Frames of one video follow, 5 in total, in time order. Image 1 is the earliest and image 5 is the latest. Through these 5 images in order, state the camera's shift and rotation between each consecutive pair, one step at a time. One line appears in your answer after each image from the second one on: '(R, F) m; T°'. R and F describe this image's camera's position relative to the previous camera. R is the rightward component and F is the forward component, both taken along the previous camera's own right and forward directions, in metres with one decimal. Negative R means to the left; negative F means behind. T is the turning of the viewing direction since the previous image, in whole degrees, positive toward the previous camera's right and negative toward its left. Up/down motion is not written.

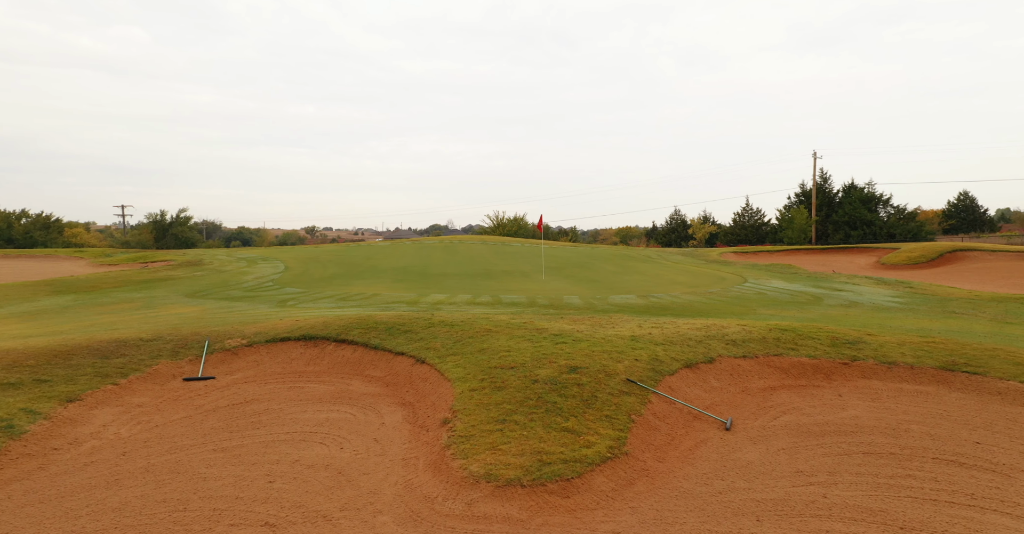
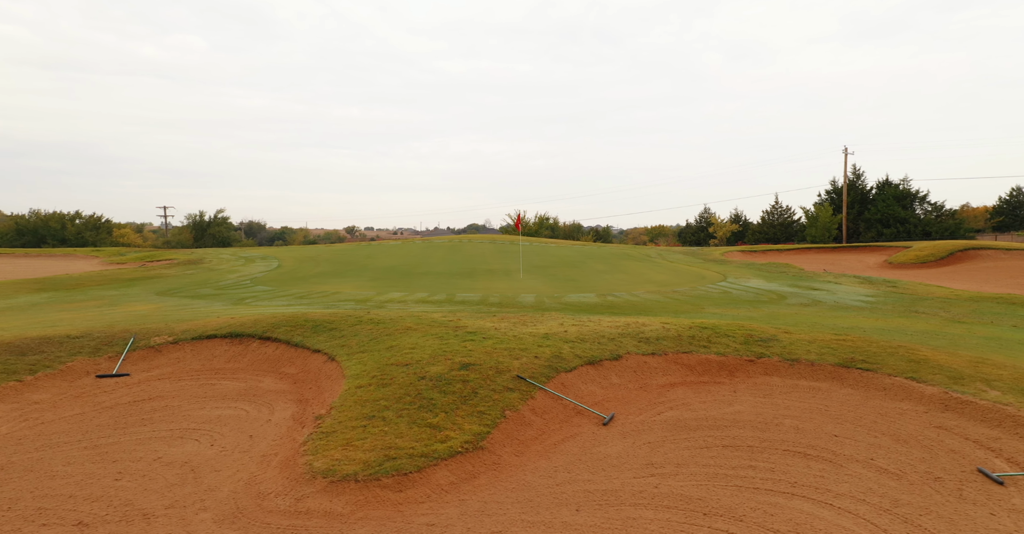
(+1.5, 0.0) m; +2°
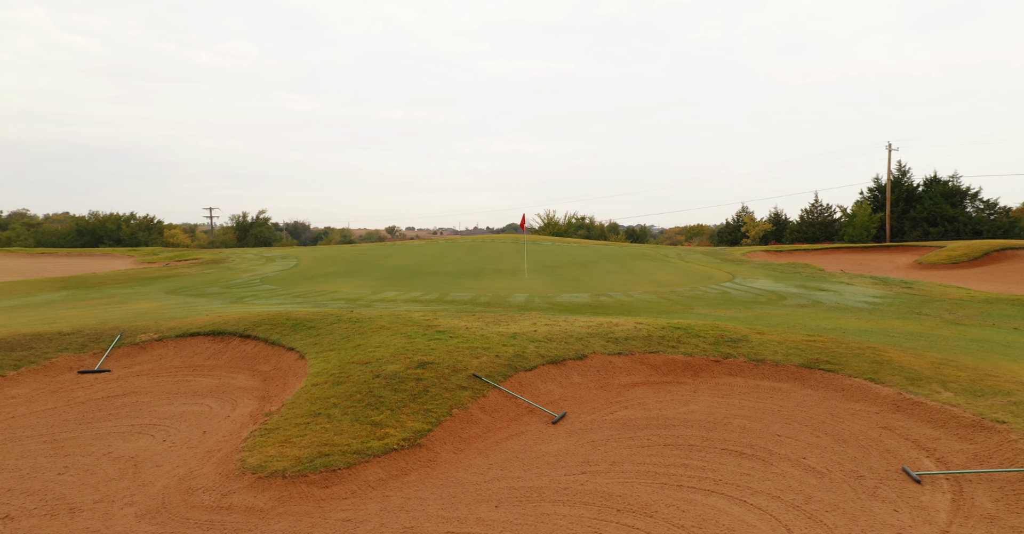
(+0.8, -0.1) m; -1°
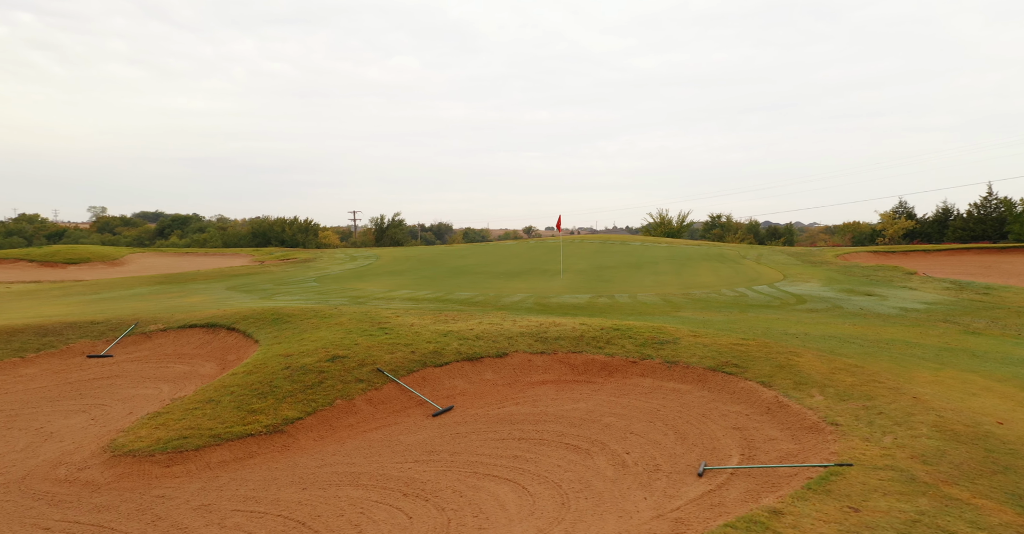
(+2.5, -0.5) m; -5°
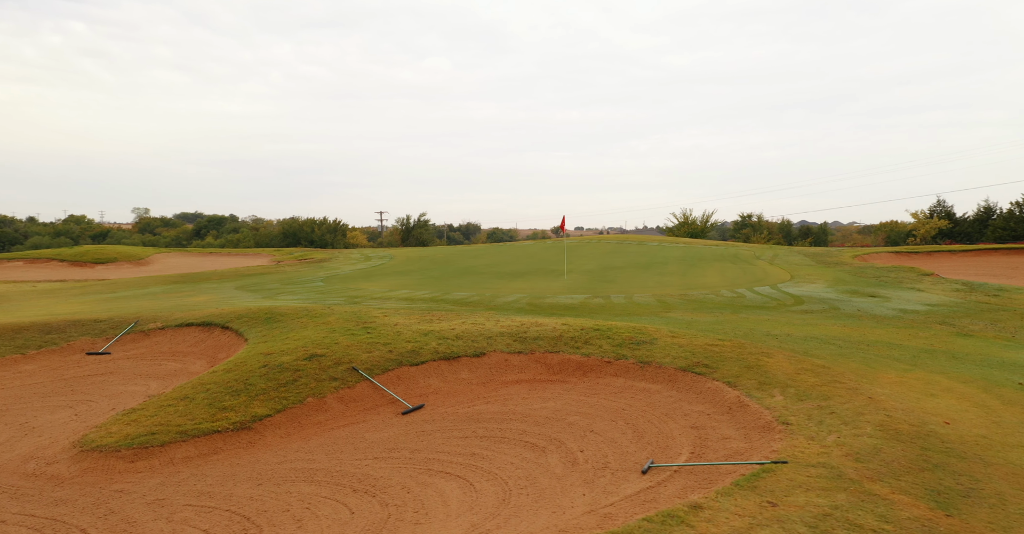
(+0.6, -0.2) m; -1°
